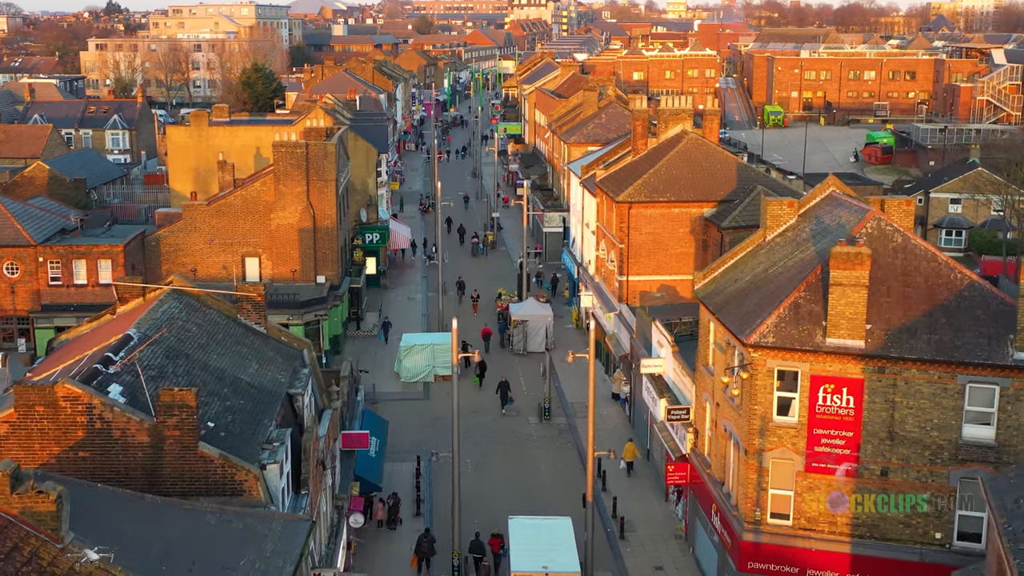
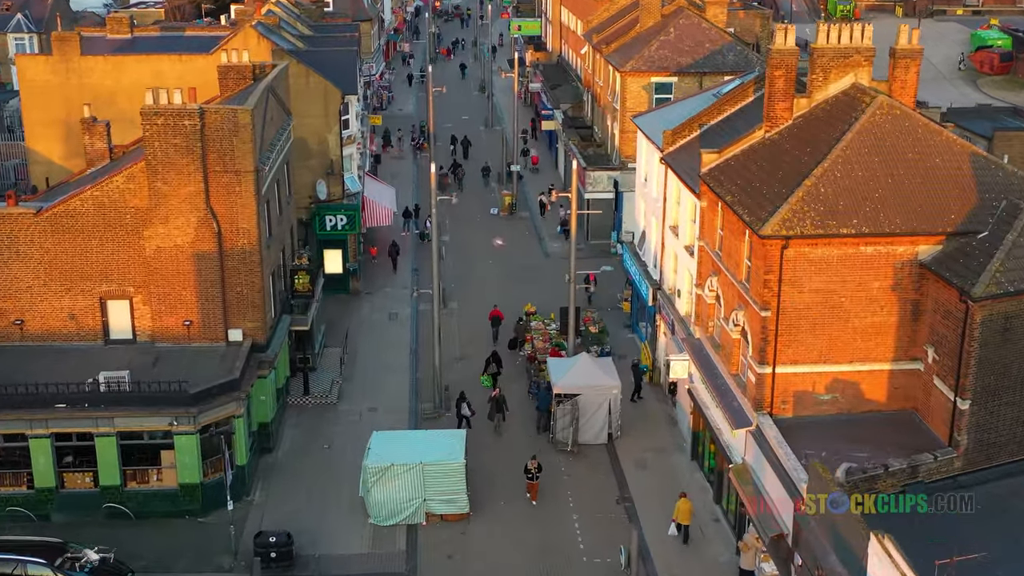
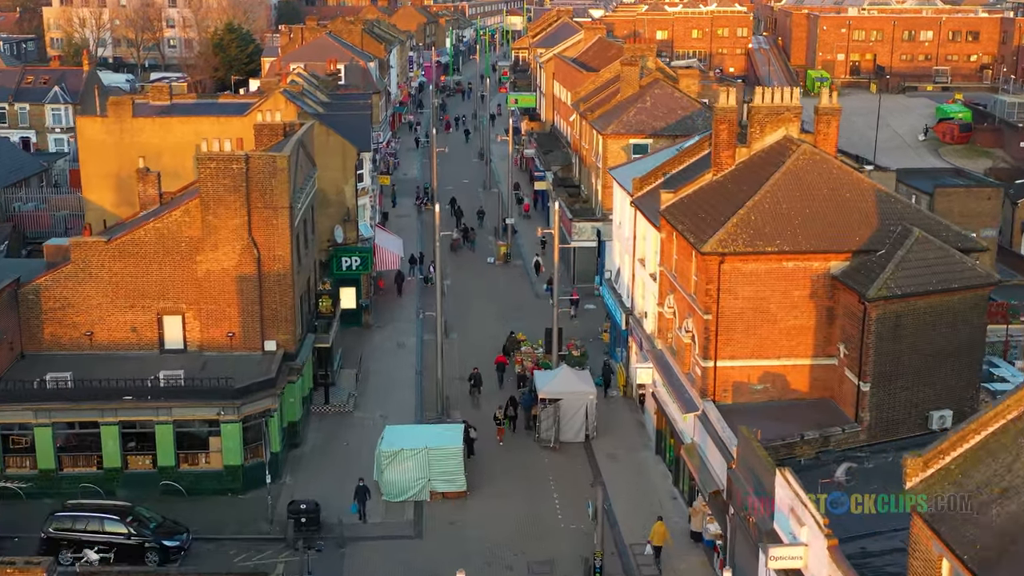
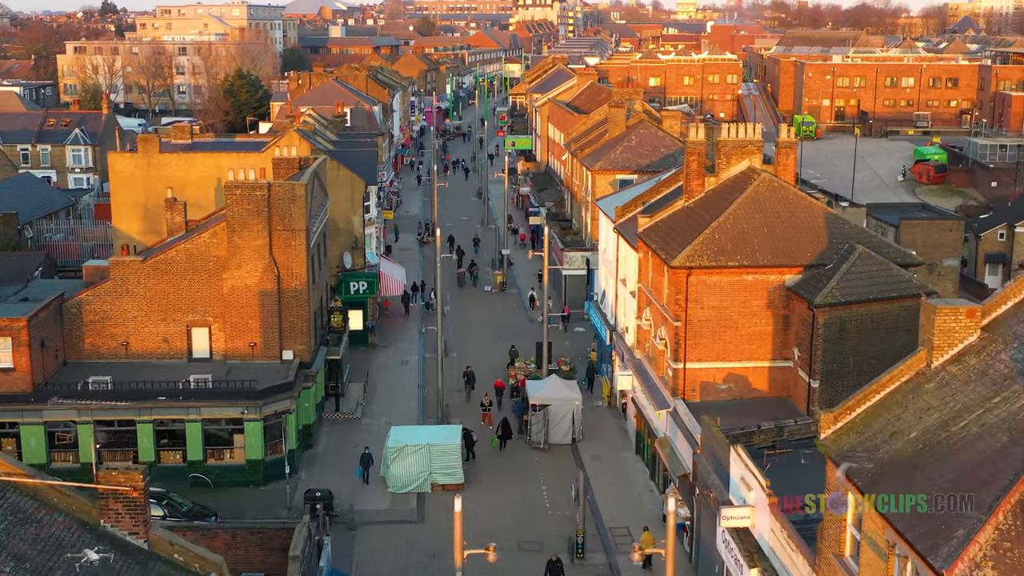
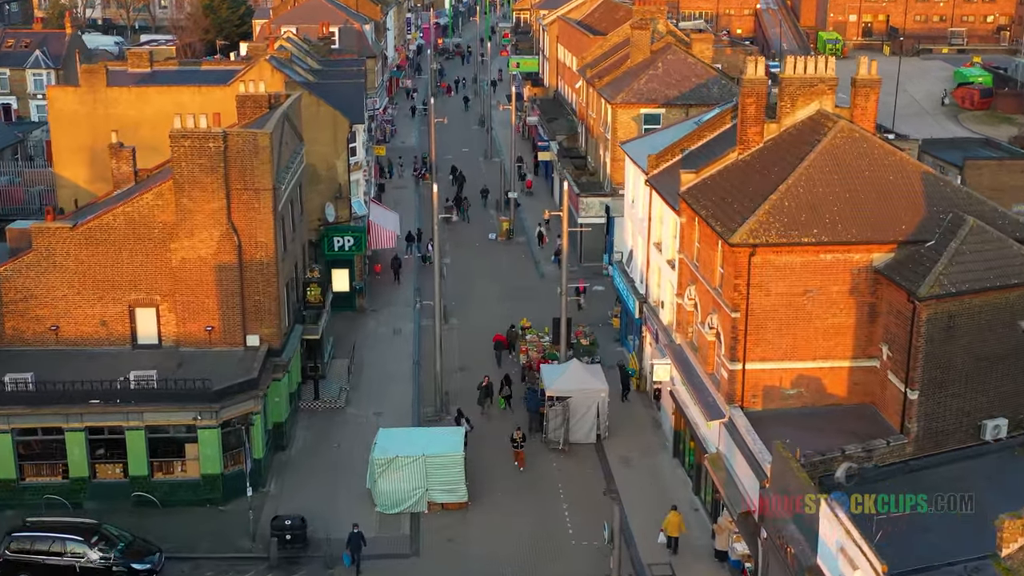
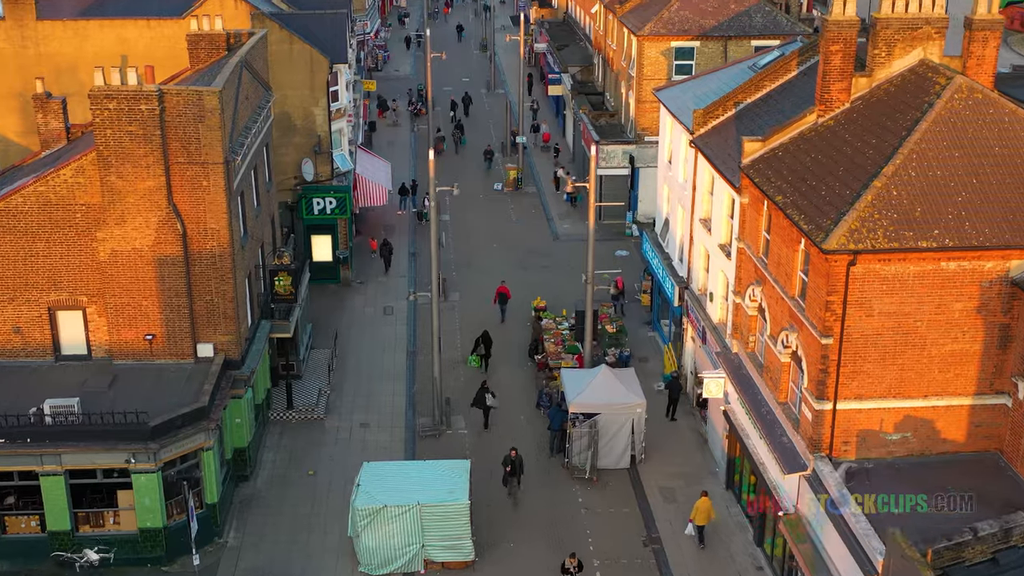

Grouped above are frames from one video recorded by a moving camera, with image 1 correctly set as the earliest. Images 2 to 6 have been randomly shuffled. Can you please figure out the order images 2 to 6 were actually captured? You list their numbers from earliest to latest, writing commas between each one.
4, 3, 5, 2, 6
